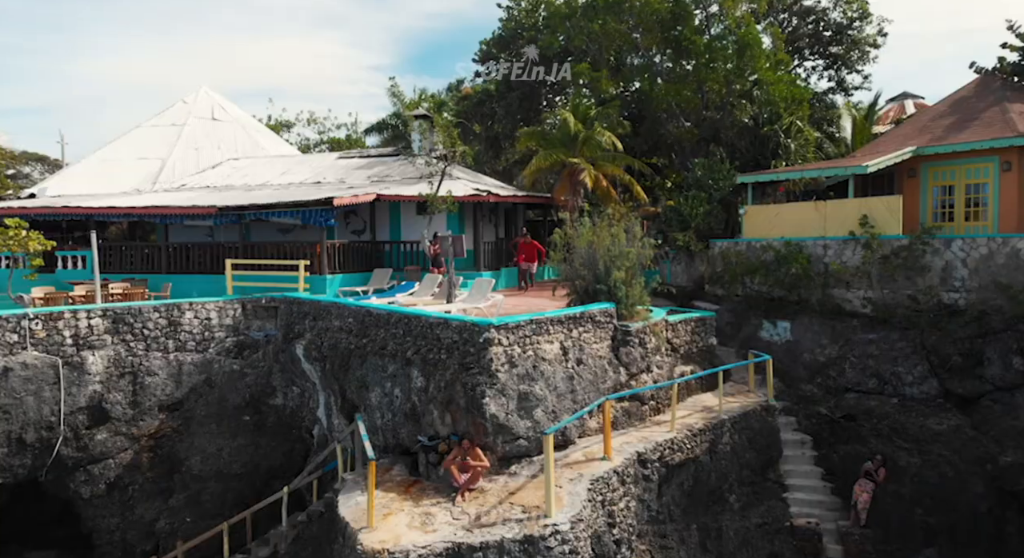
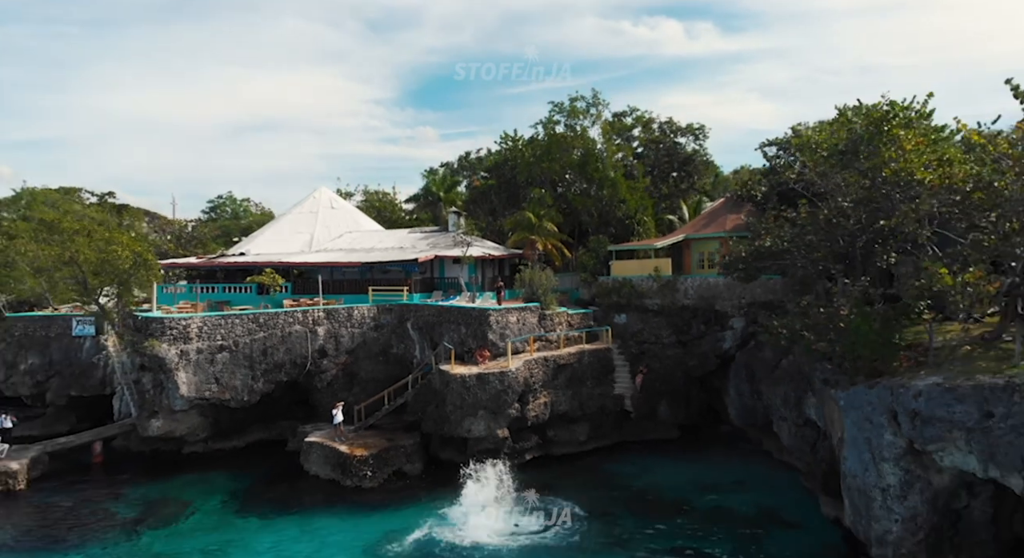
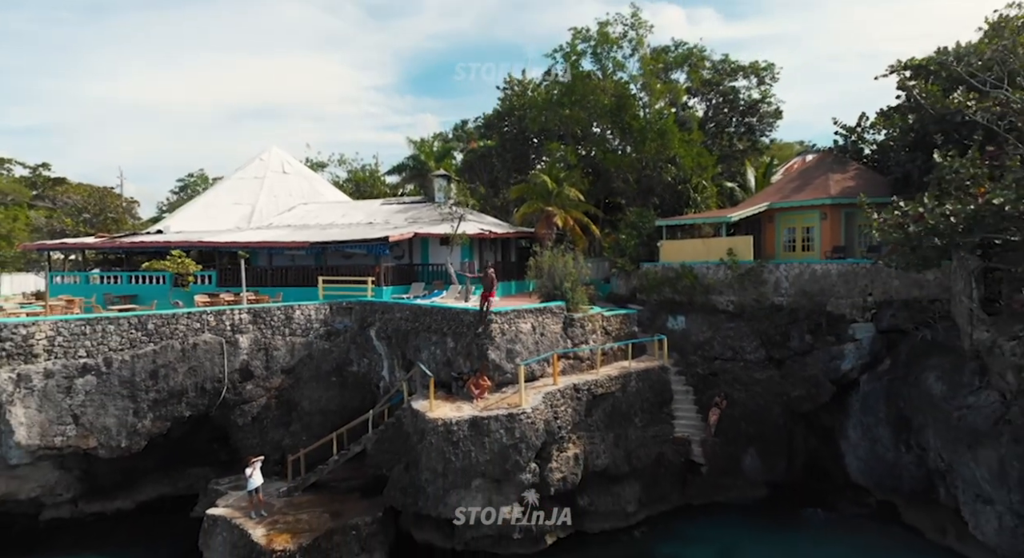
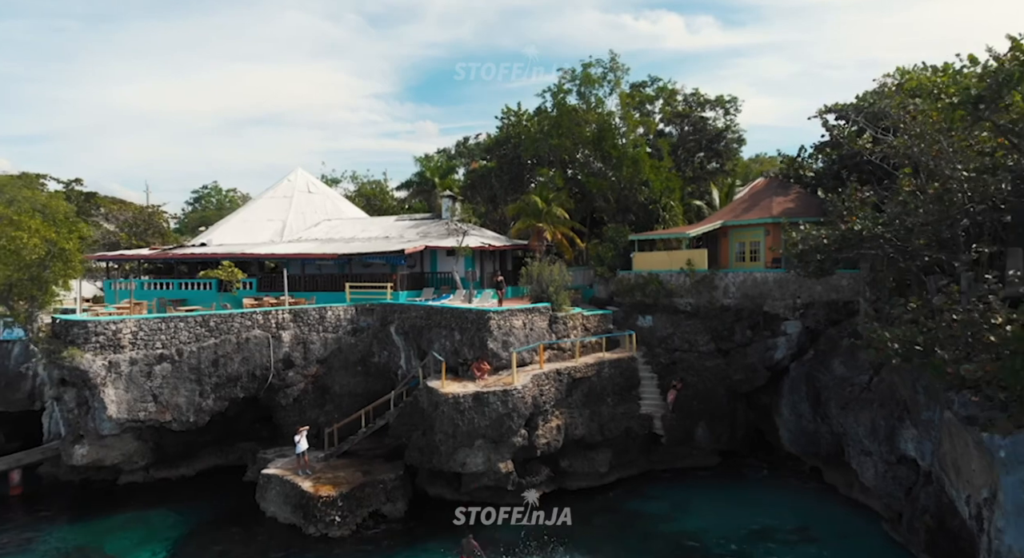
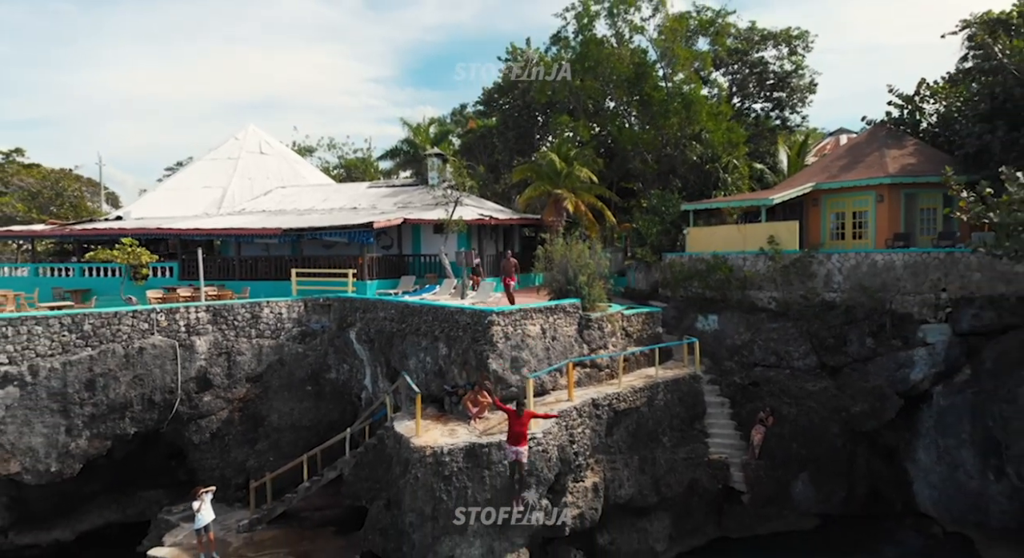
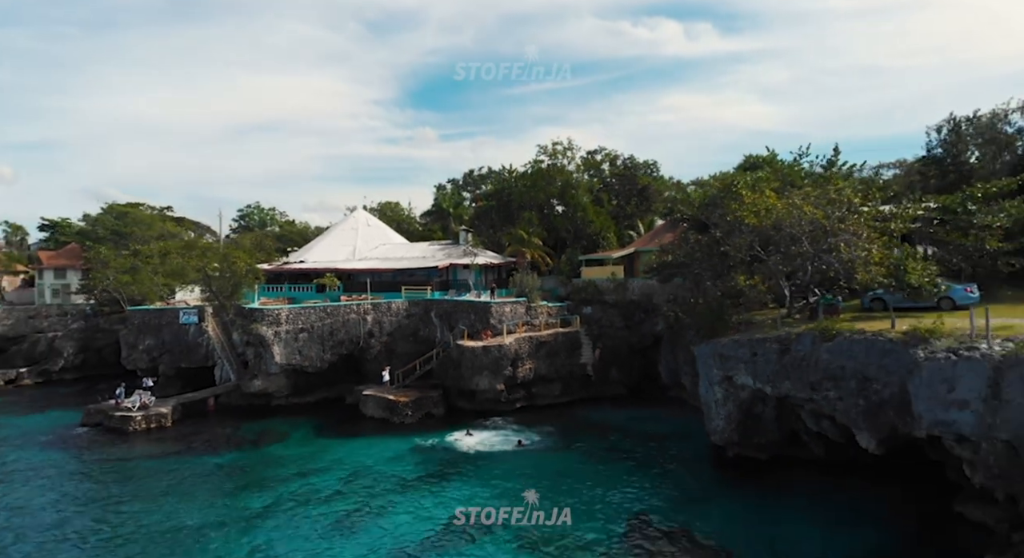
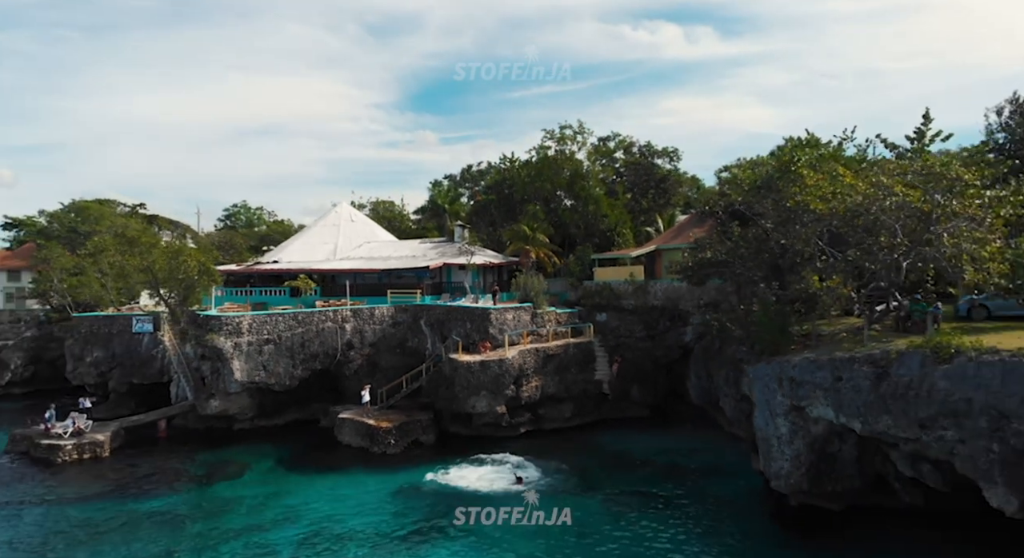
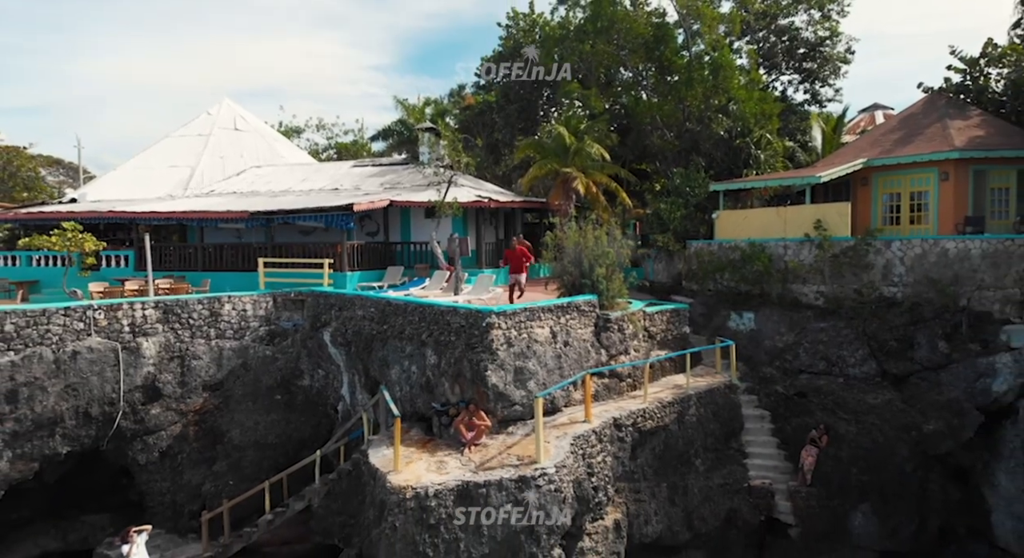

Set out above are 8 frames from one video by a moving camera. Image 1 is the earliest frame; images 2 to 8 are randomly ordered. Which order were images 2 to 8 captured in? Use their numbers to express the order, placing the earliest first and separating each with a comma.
8, 5, 3, 4, 2, 7, 6
